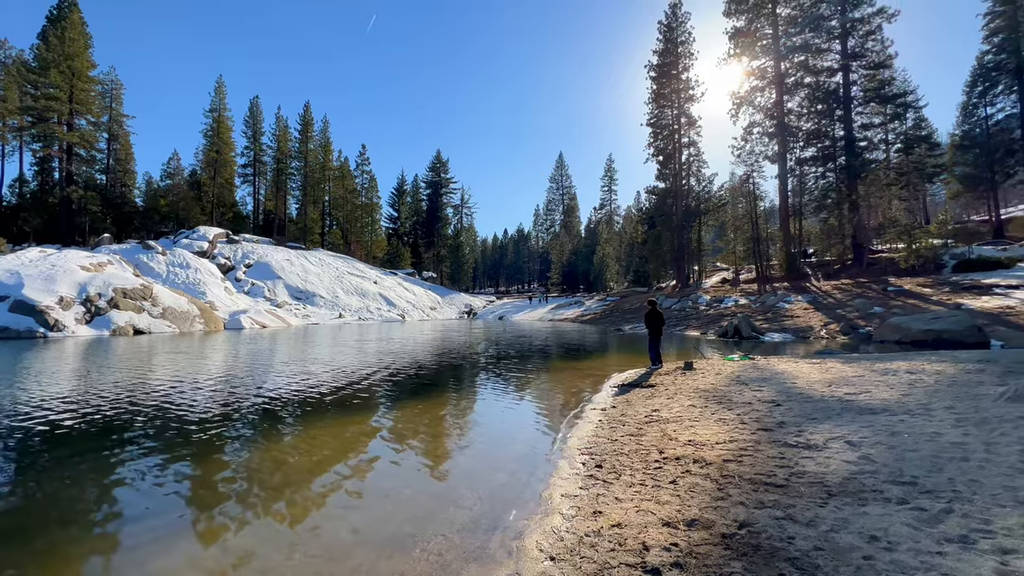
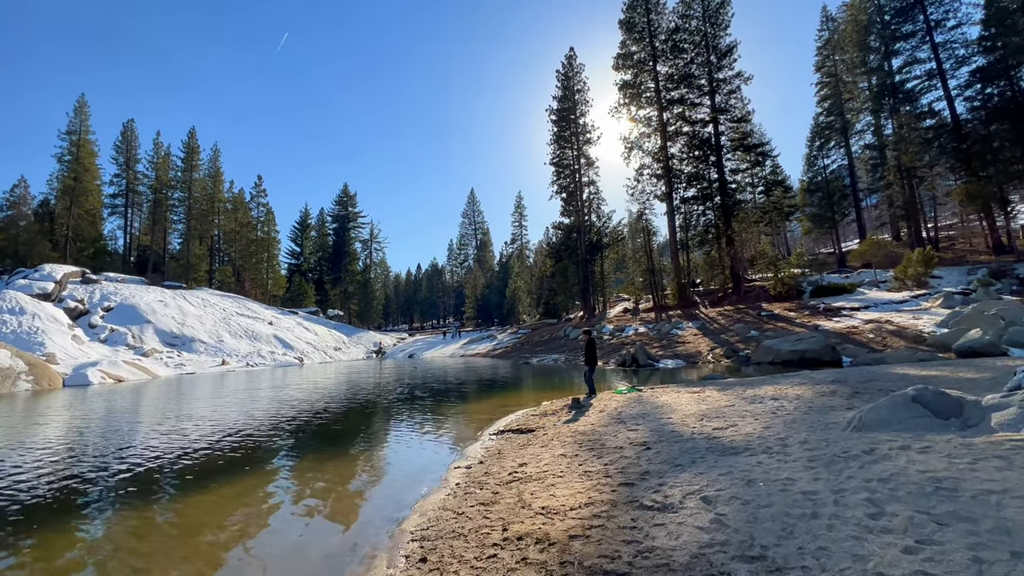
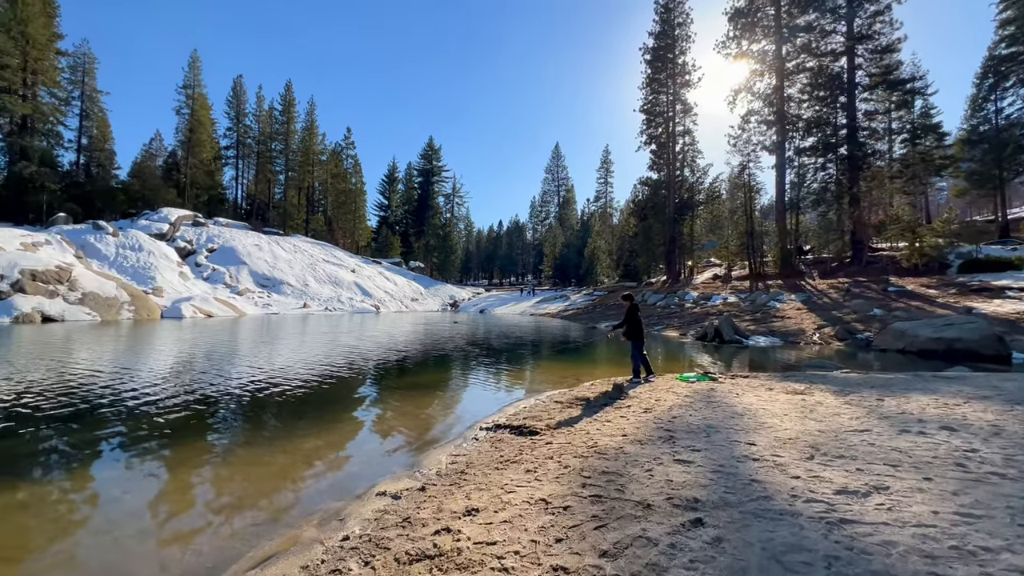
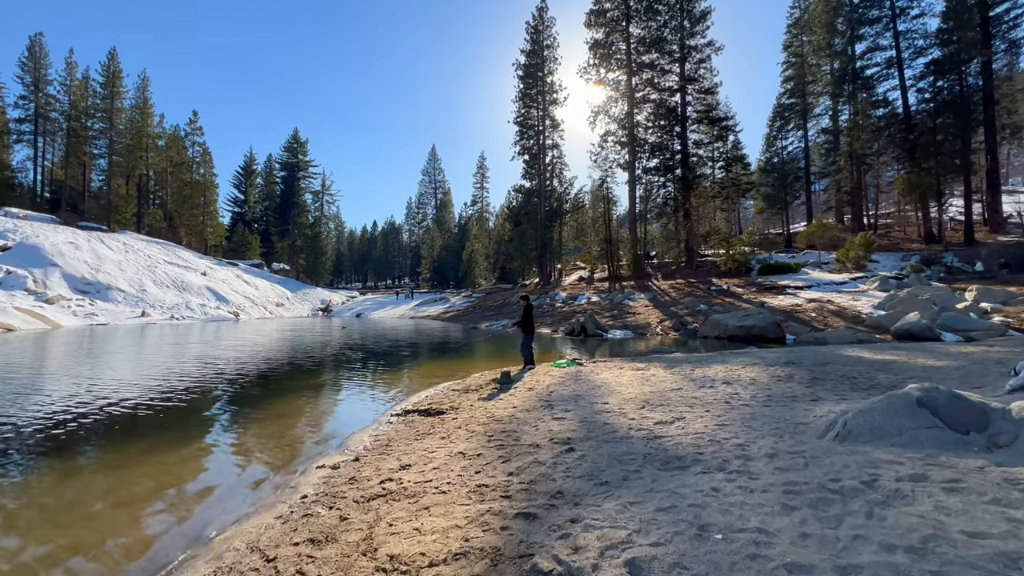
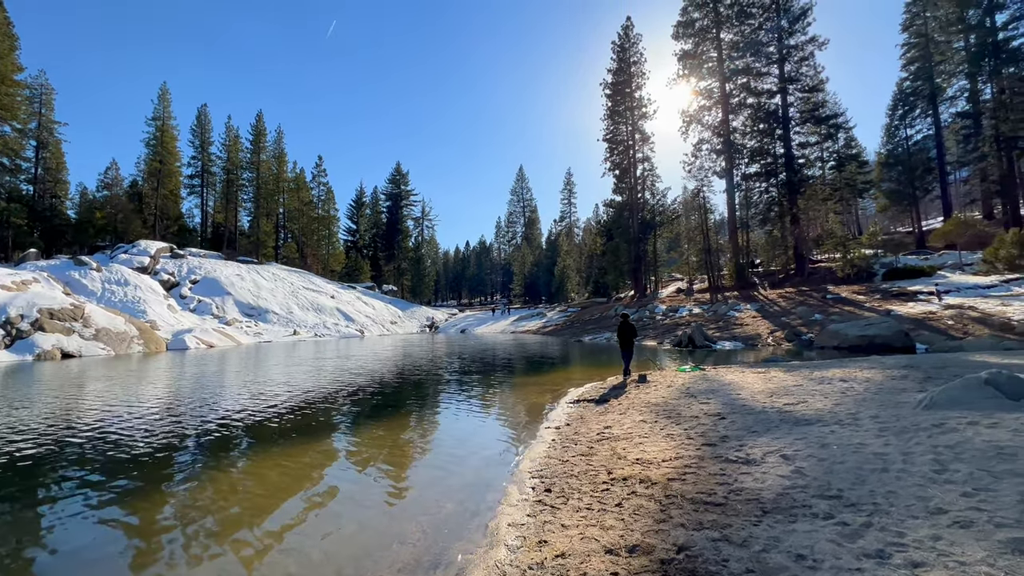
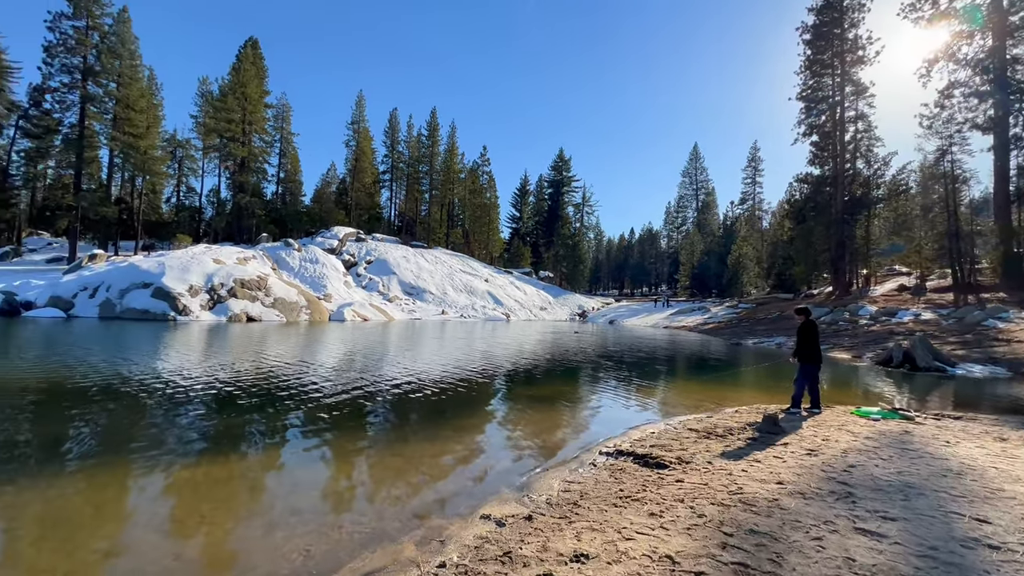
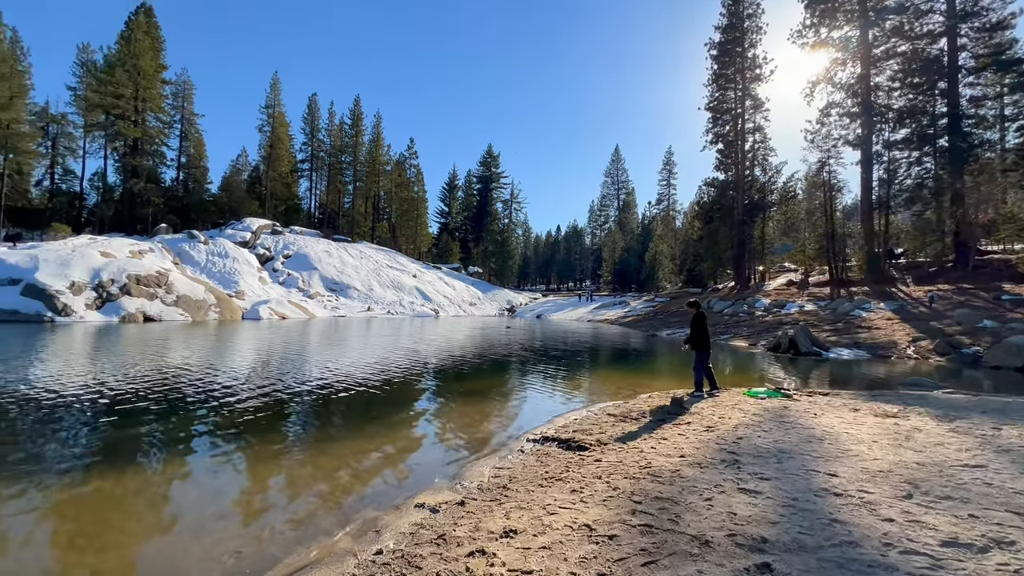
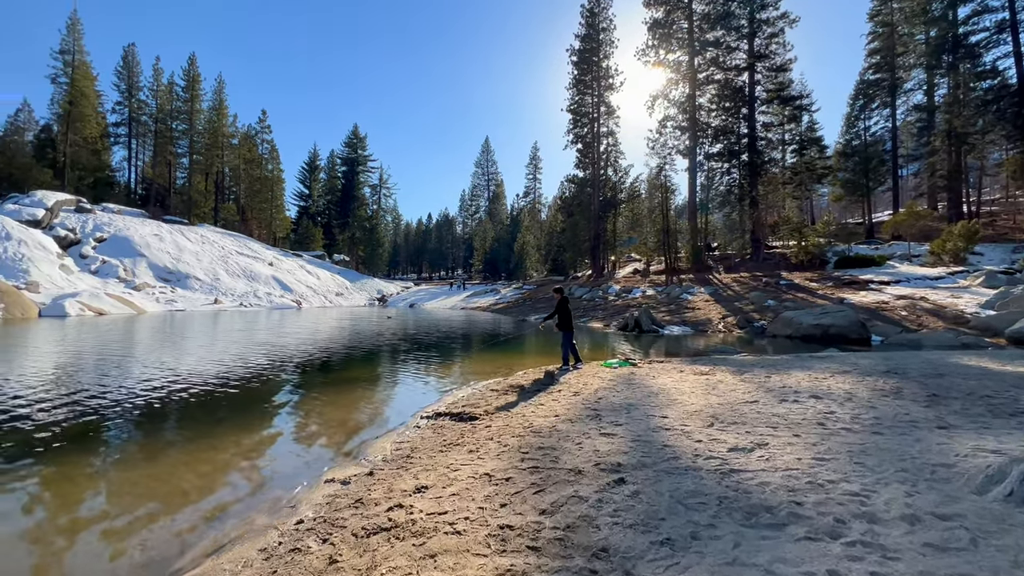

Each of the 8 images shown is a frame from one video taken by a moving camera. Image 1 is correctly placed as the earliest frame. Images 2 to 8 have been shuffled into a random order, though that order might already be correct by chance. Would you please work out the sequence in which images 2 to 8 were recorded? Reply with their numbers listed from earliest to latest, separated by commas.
5, 2, 4, 8, 3, 7, 6
